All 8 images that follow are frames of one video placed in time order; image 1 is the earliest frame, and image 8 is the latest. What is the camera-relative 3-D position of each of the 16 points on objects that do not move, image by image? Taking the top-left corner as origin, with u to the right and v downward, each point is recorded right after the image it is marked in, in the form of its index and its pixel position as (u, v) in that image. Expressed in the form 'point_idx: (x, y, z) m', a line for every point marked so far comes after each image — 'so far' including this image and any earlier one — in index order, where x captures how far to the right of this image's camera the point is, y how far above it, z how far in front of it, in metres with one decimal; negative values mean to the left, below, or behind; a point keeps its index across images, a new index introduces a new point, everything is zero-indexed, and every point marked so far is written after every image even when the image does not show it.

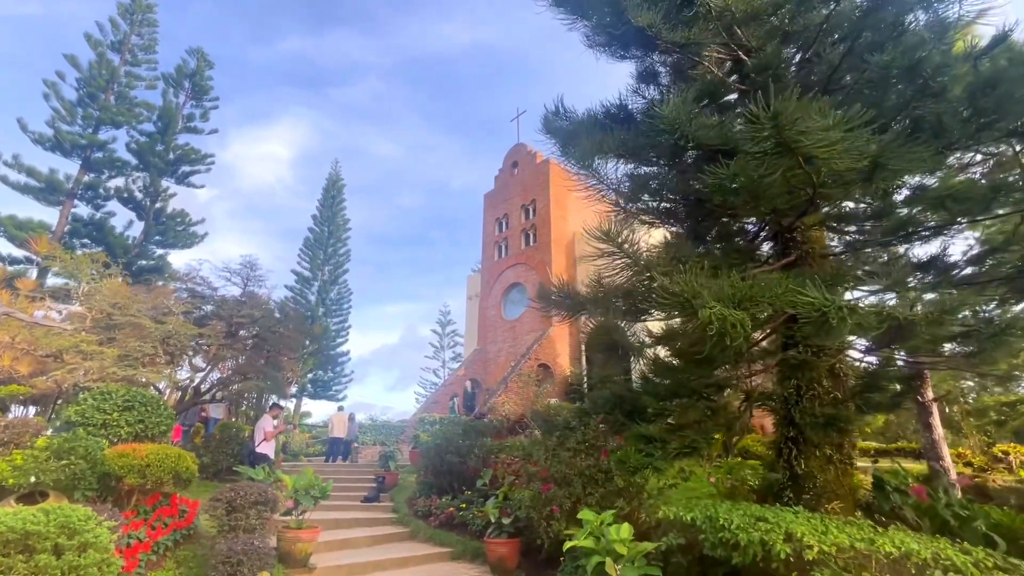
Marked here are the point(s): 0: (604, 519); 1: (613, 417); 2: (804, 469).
0: (+0.8, -1.9, +4.0) m
1: (+1.1, -1.3, +5.2) m
2: (+2.8, -1.7, +4.7) m
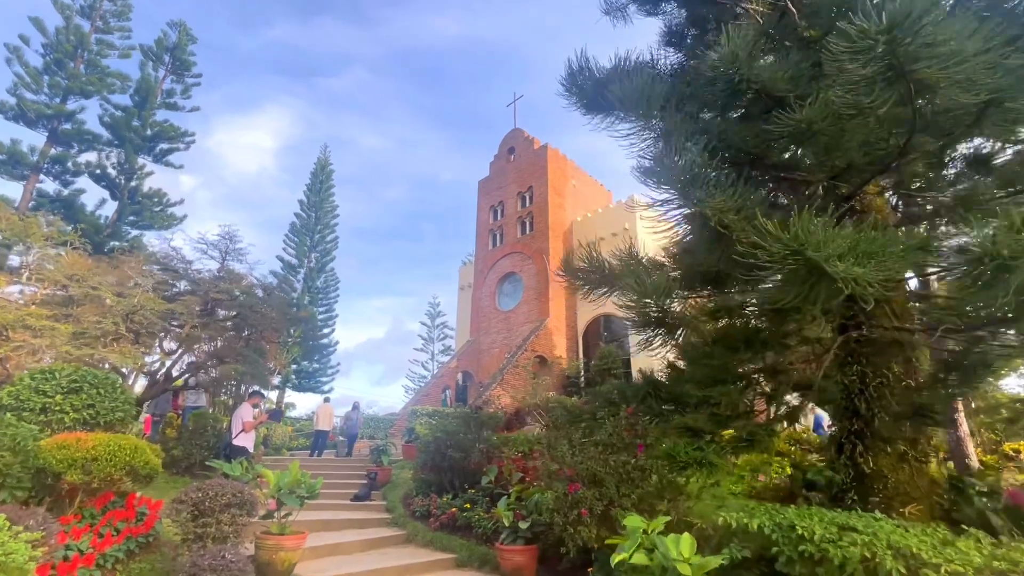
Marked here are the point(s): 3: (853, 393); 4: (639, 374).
0: (+1.0, -1.6, +3.3) m
1: (+1.2, -1.1, +4.5) m
2: (+3.0, -1.5, +4.0) m
3: (+2.9, -0.9, +4.2) m
4: (+1.3, -0.9, +5.0) m
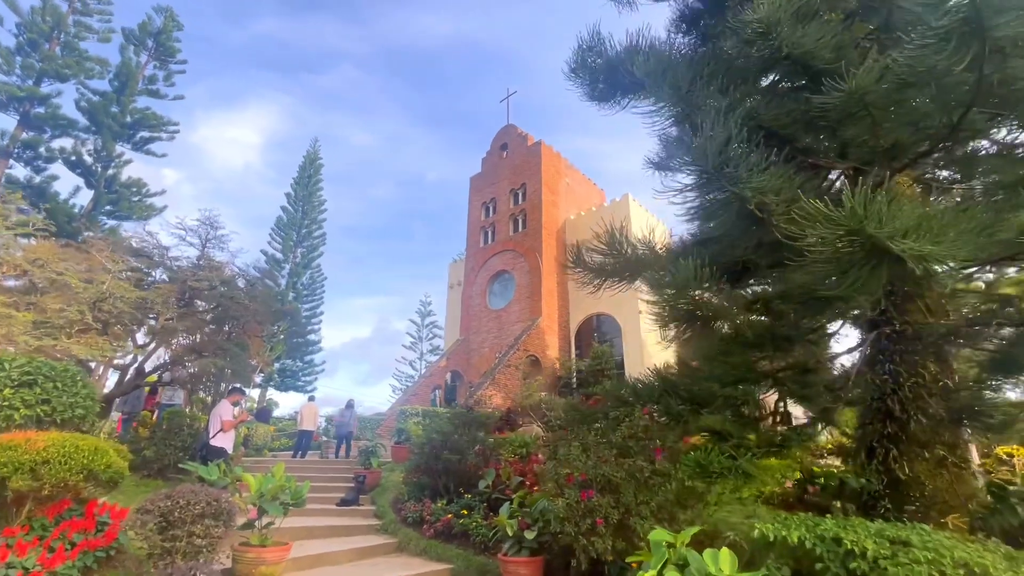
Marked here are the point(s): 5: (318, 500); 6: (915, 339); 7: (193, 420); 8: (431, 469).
0: (+1.0, -1.5, +3.0) m
1: (+1.3, -1.0, +4.2) m
2: (+3.0, -1.4, +3.7) m
3: (+3.0, -0.8, +3.9) m
4: (+1.3, -0.8, +4.7) m
5: (-2.7, -3.0, +7.0) m
6: (+3.2, -0.4, +4.0) m
7: (-4.4, -1.8, +6.8) m
8: (-1.1, -2.4, +6.6) m
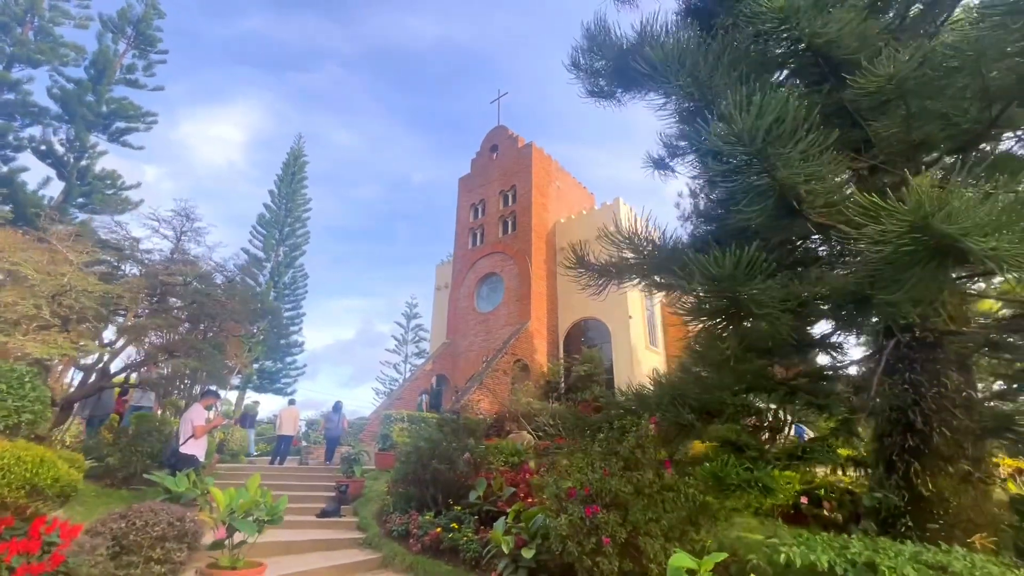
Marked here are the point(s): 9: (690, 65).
0: (+1.1, -1.5, +2.7) m
1: (+1.3, -1.0, +3.9) m
2: (+3.0, -1.4, +3.5) m
3: (+3.0, -0.9, +3.7) m
4: (+1.3, -0.8, +4.4) m
5: (-2.9, -3.0, +6.6) m
6: (+3.2, -0.5, +3.8) m
7: (-4.5, -1.7, +6.3) m
8: (-1.2, -2.4, +6.3) m
9: (+1.4, +1.8, +4.0) m
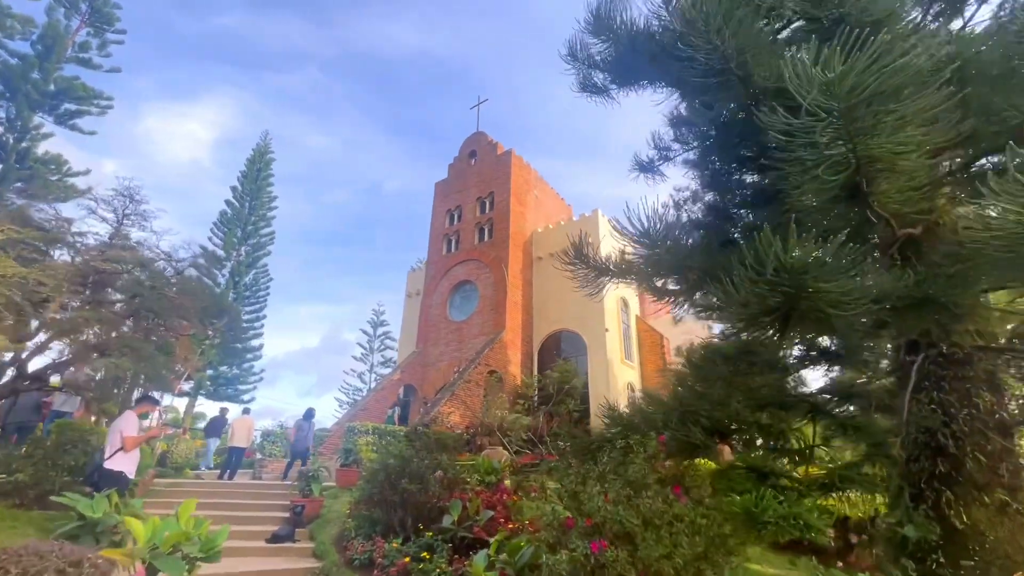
0: (+1.0, -1.5, +2.2) m
1: (+1.2, -1.0, +3.4) m
2: (+2.9, -1.5, +3.2) m
3: (+2.9, -0.9, +3.4) m
4: (+1.2, -0.8, +4.0) m
5: (-3.2, -2.9, +5.8) m
6: (+3.2, -0.5, +3.5) m
7: (-4.7, -1.6, +5.5) m
8: (-1.4, -2.4, +5.6) m
9: (+1.5, +1.8, +3.7) m
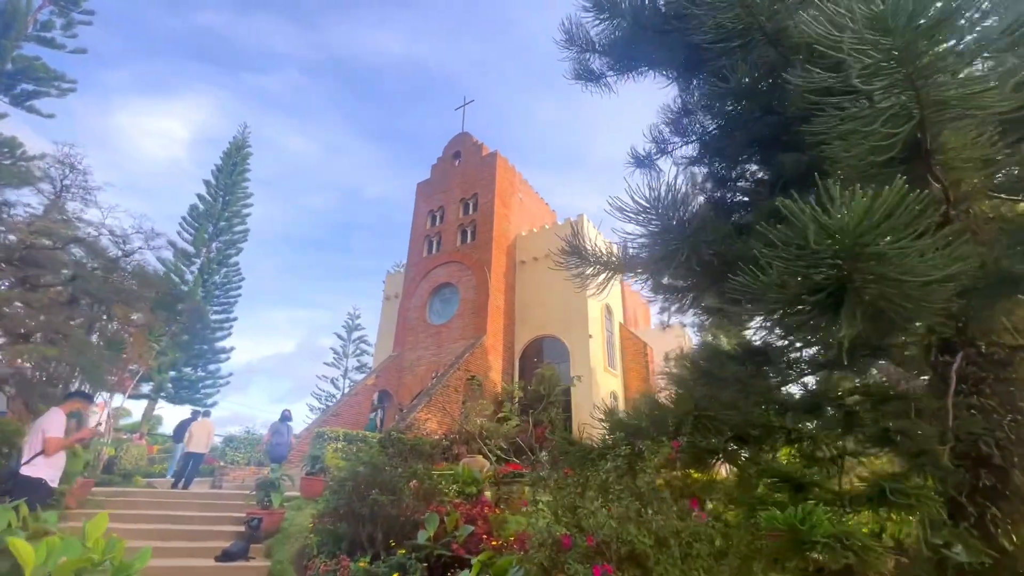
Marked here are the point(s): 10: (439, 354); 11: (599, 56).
0: (+1.0, -1.4, +1.8) m
1: (+1.2, -0.9, +3.0) m
2: (+2.9, -1.5, +2.8) m
3: (+2.9, -0.9, +3.0) m
4: (+1.1, -0.8, +3.5) m
5: (-3.4, -2.7, +5.1) m
6: (+3.1, -0.5, +3.1) m
7: (-4.8, -1.4, +4.8) m
8: (-1.6, -2.3, +5.1) m
9: (+1.5, +1.9, +3.3) m
10: (-2.2, -2.0, +15.0) m
11: (+1.0, +2.7, +5.8) m
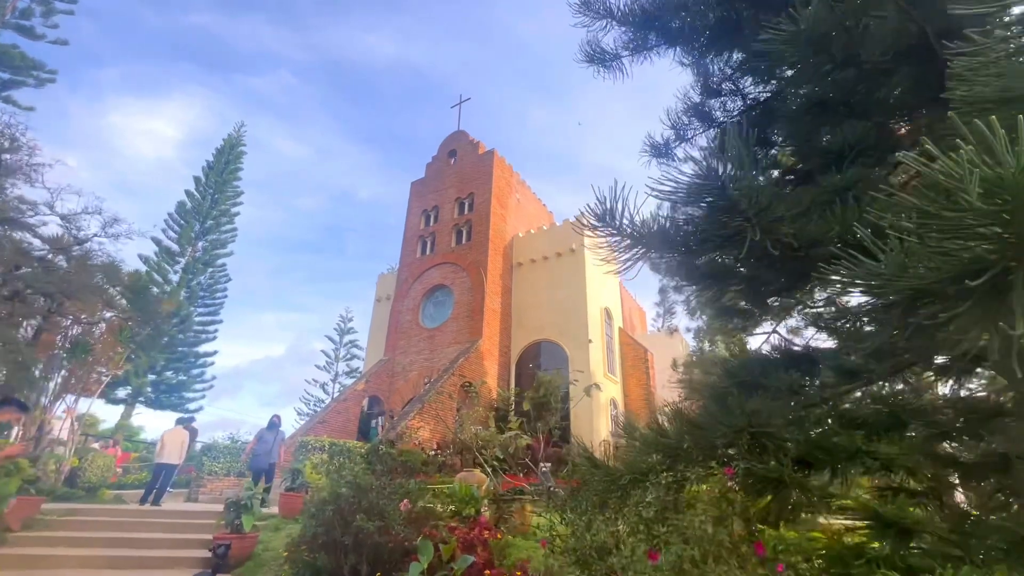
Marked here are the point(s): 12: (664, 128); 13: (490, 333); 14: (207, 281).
0: (+1.1, -1.3, +1.2) m
1: (+1.2, -0.9, +2.4) m
2: (+3.0, -1.4, +2.2) m
3: (+2.9, -0.9, +2.5) m
4: (+1.2, -0.7, +2.9) m
5: (-3.3, -2.7, +4.5) m
6: (+3.2, -0.5, +2.6) m
7: (-4.8, -1.3, +4.1) m
8: (-1.6, -2.2, +4.4) m
9: (+1.5, +1.9, +2.8) m
10: (-2.3, -2.1, +14.4) m
11: (+1.1, +2.7, +5.3) m
12: (+1.6, +1.7, +5.4) m
13: (-0.6, -1.3, +14.2) m
14: (-11.9, +0.3, +19.1) m
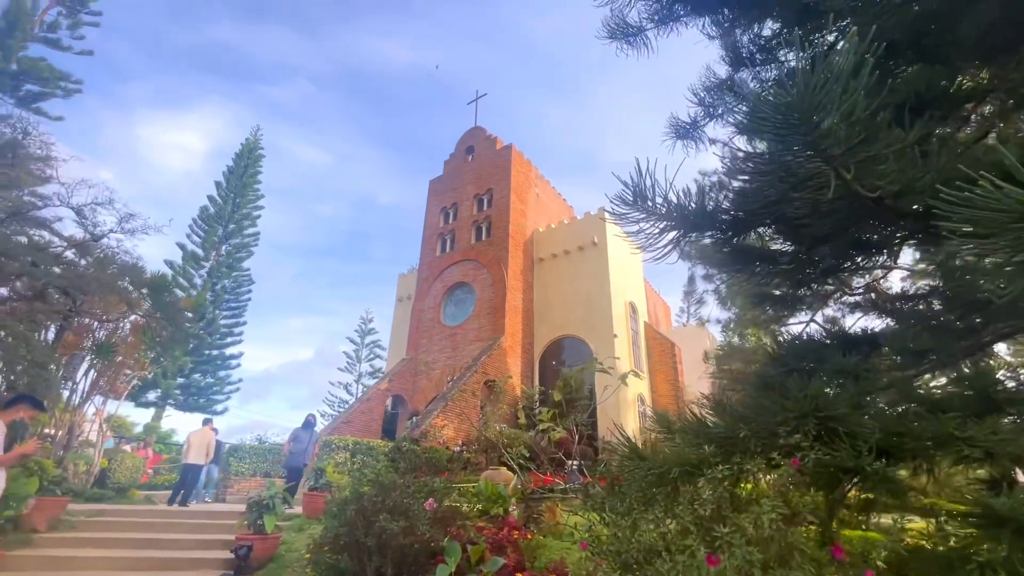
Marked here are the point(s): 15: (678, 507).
0: (+1.2, -1.2, +0.9) m
1: (+1.4, -0.7, +2.1) m
2: (+3.1, -1.2, +1.9) m
3: (+3.1, -0.7, +2.1) m
4: (+1.4, -0.6, +2.6) m
5: (-3.0, -2.6, +4.4) m
6: (+3.4, -0.3, +2.2) m
7: (-4.6, -1.3, +4.1) m
8: (-1.3, -2.2, +4.2) m
9: (+1.7, +2.1, +2.4) m
10: (-1.6, -2.0, +14.2) m
11: (+1.3, +2.9, +5.0) m
12: (+1.8, +1.9, +5.1) m
13: (0.0, -1.2, +13.9) m
14: (-11.1, +0.2, +19.3) m
15: (+0.8, -1.0, +2.3) m
